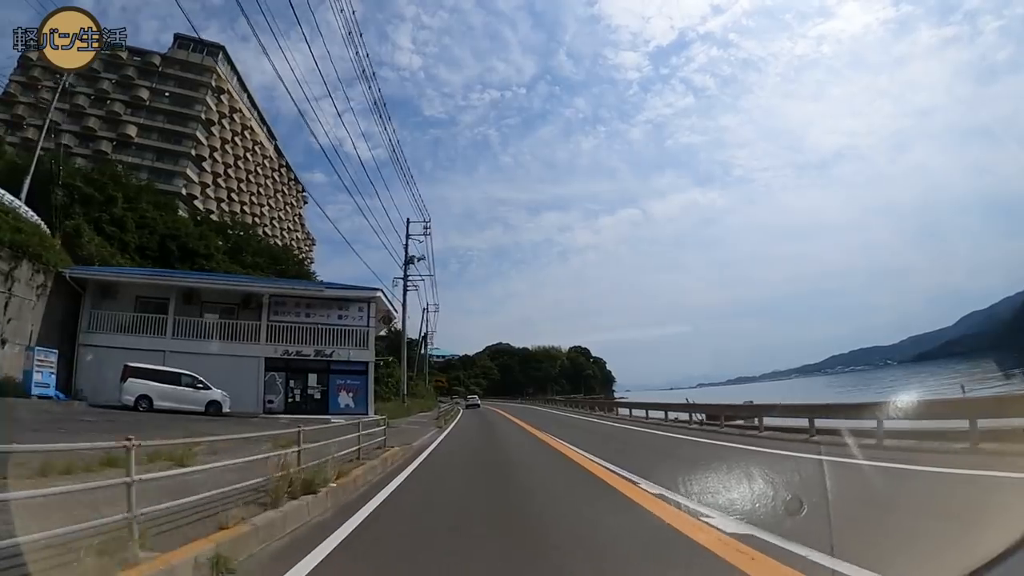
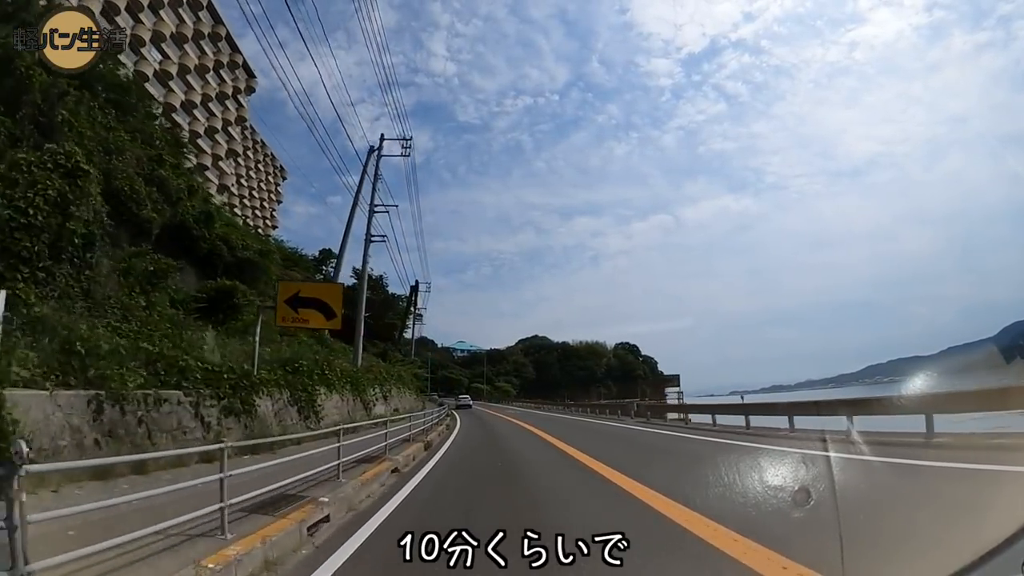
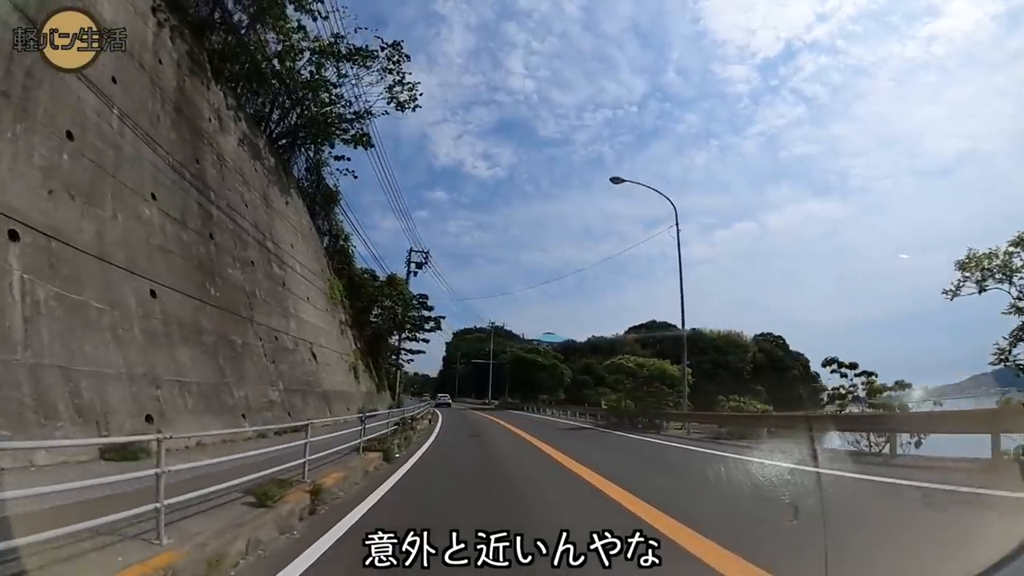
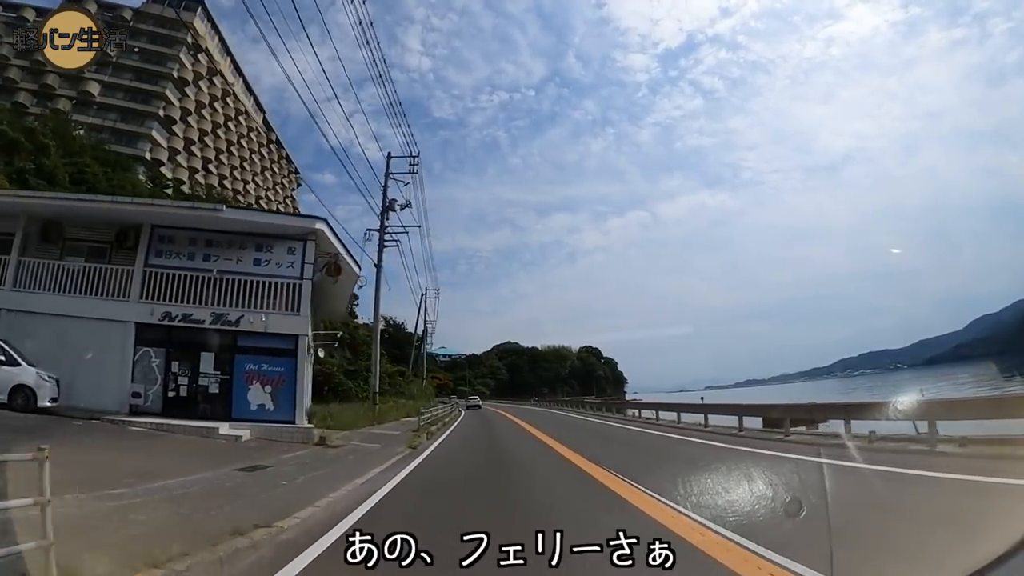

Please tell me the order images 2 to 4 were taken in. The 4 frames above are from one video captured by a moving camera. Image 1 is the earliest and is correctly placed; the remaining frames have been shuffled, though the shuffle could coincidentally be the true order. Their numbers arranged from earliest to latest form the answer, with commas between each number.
4, 2, 3
